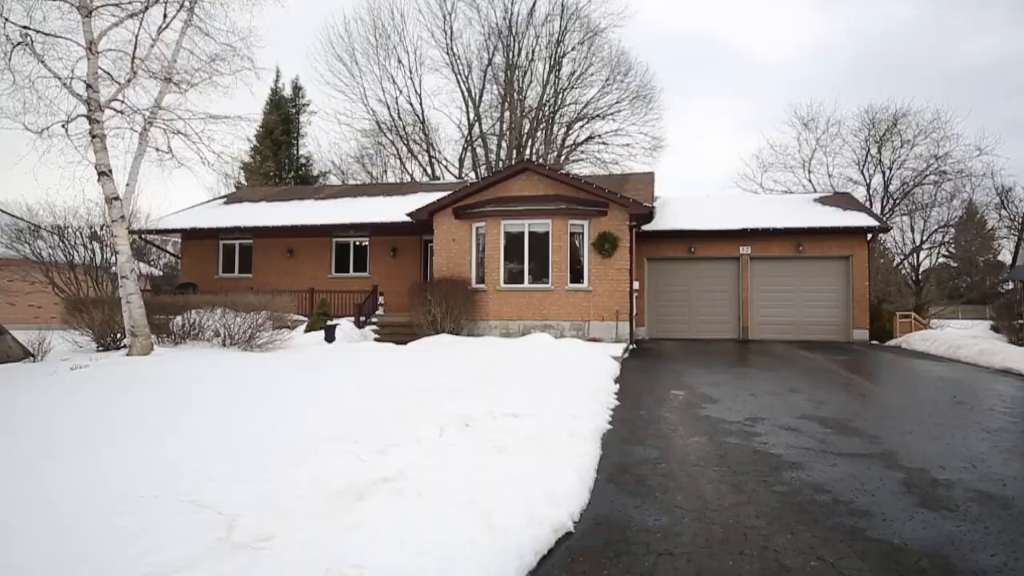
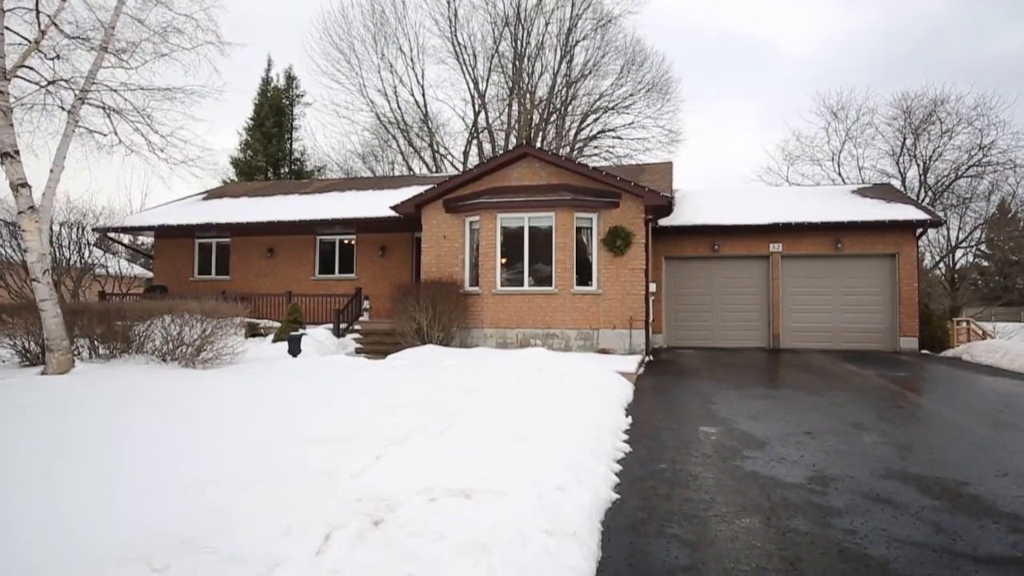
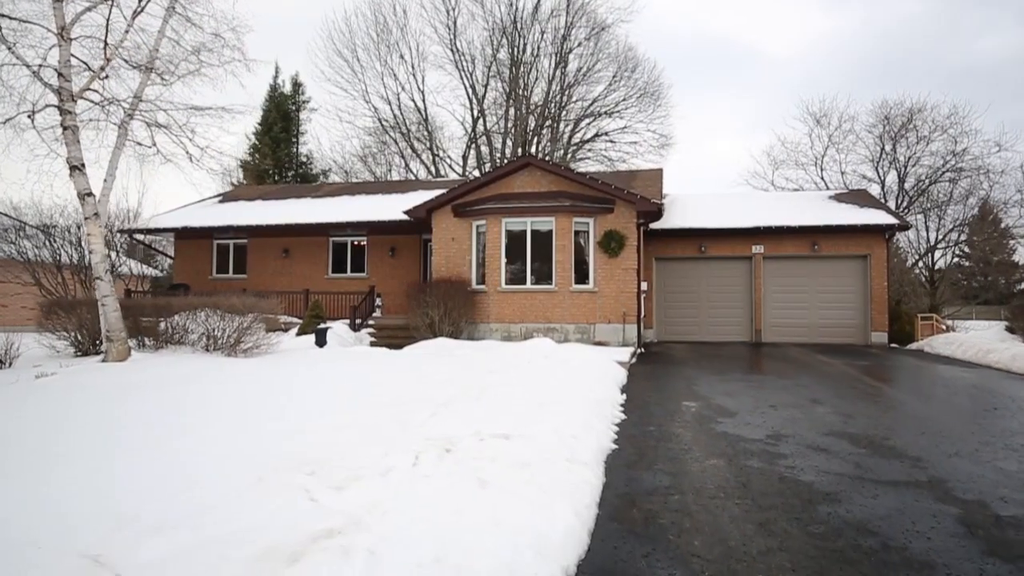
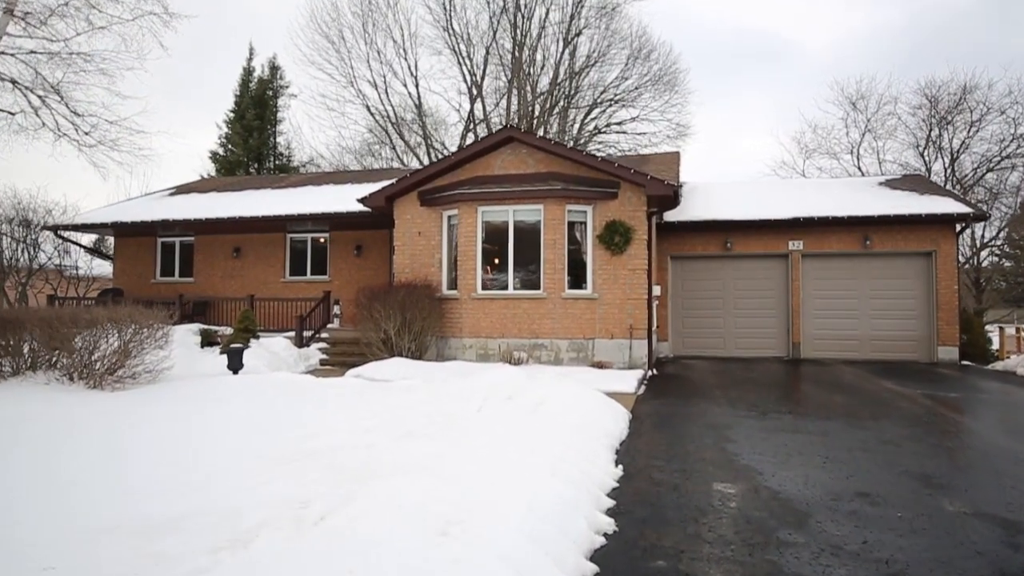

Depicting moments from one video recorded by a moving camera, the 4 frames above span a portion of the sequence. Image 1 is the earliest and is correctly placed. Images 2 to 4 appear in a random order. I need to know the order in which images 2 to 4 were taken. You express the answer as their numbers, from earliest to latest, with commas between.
3, 2, 4
